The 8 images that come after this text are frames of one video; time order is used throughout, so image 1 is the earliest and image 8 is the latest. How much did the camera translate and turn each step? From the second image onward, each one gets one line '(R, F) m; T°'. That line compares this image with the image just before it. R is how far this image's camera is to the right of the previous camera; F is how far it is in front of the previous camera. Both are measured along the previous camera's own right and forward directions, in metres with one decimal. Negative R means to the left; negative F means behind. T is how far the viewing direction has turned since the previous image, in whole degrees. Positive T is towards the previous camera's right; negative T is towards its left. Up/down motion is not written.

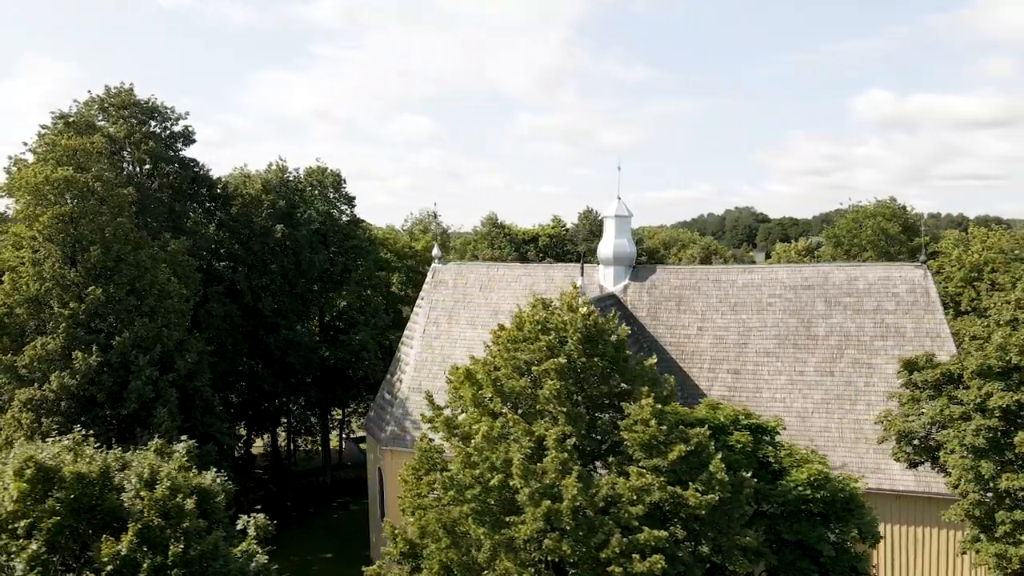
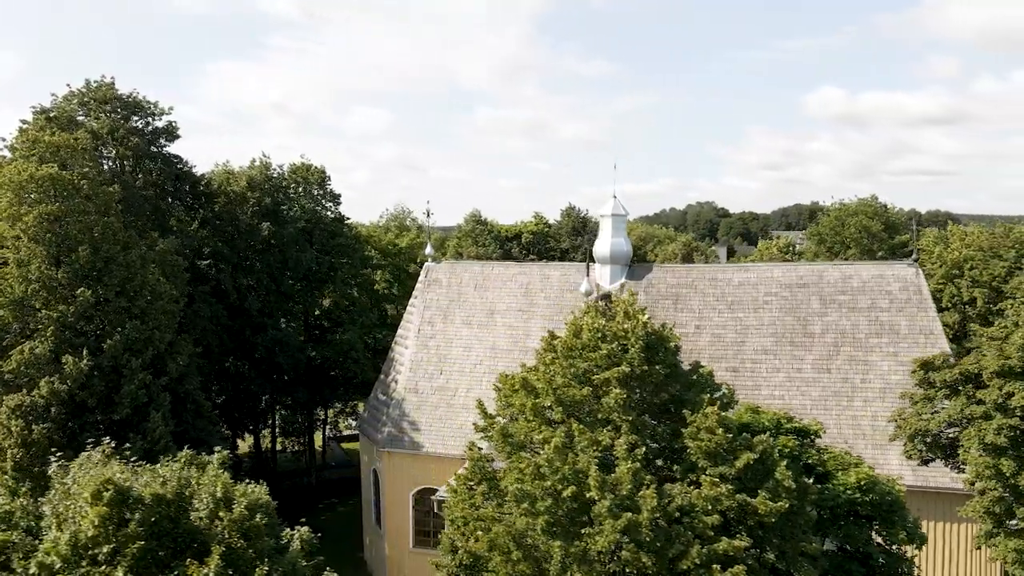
(-0.9, +0.1) m; +3°
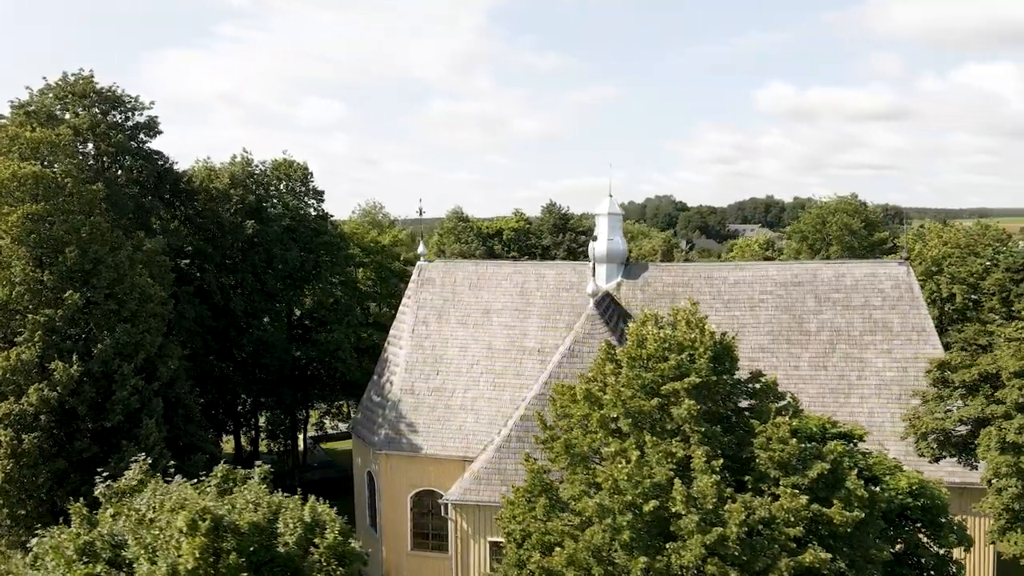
(-1.0, +0.2) m; +3°
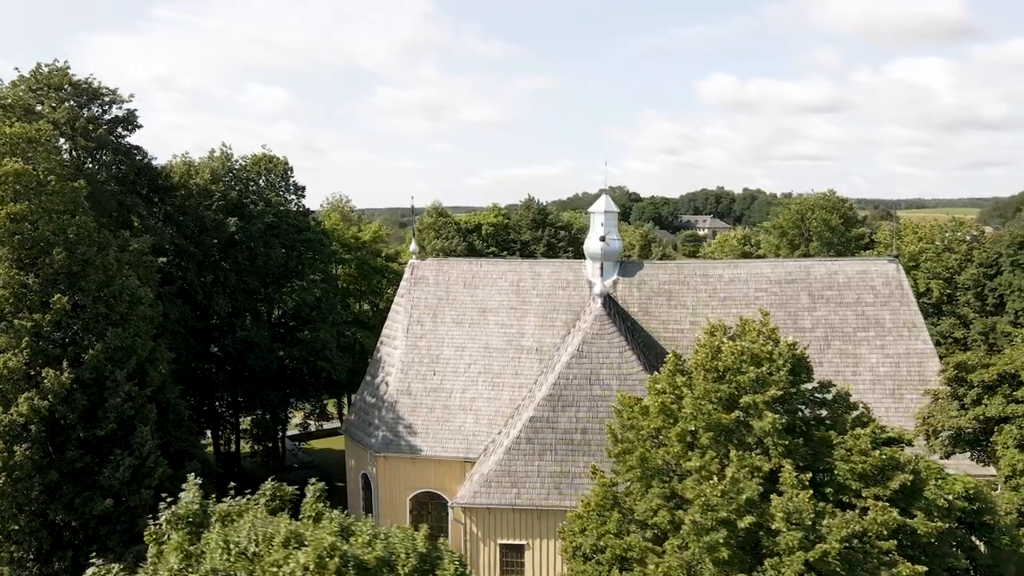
(-1.1, +0.2) m; +3°
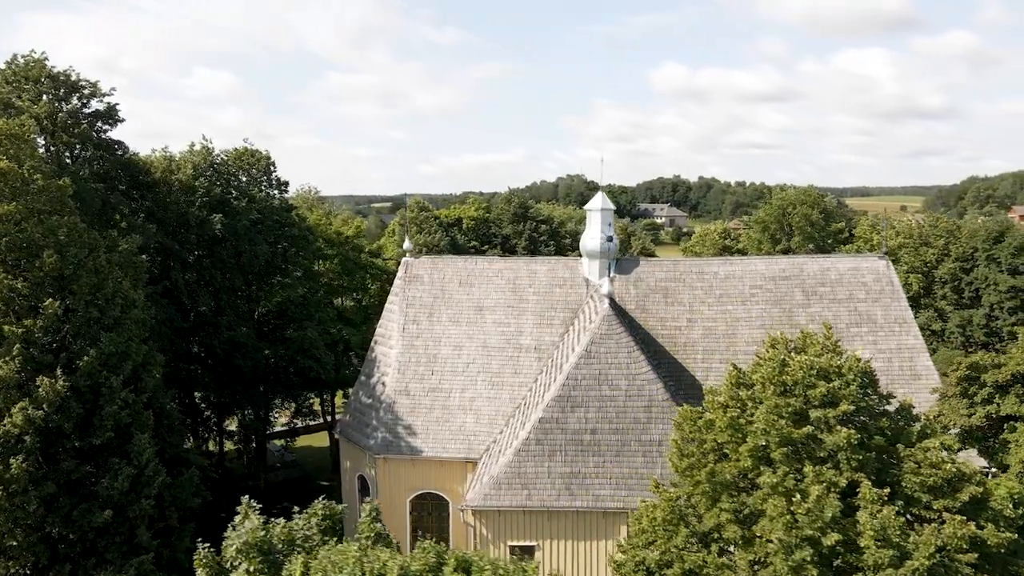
(-1.0, +0.1) m; +3°
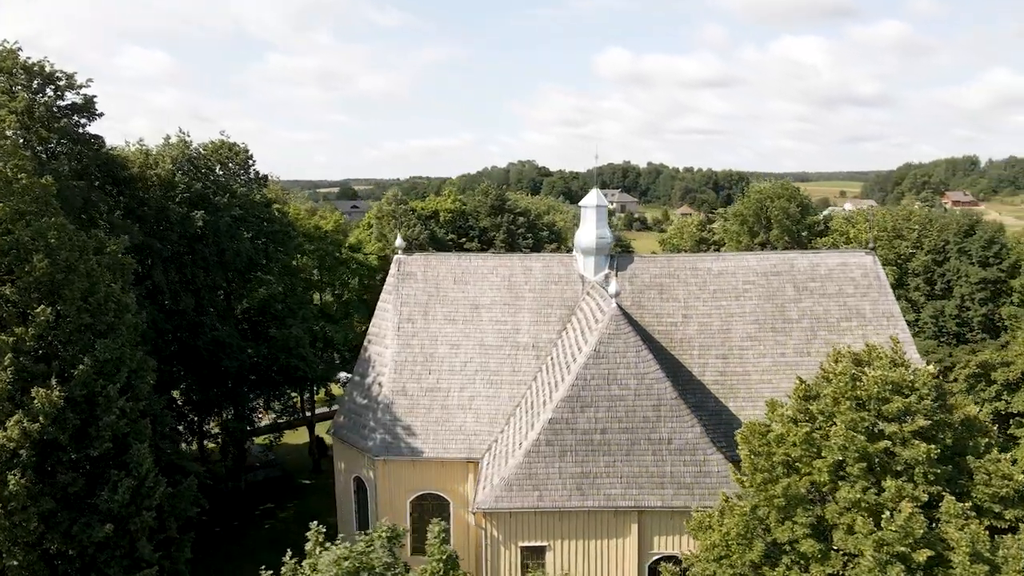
(-1.2, +0.2) m; +3°
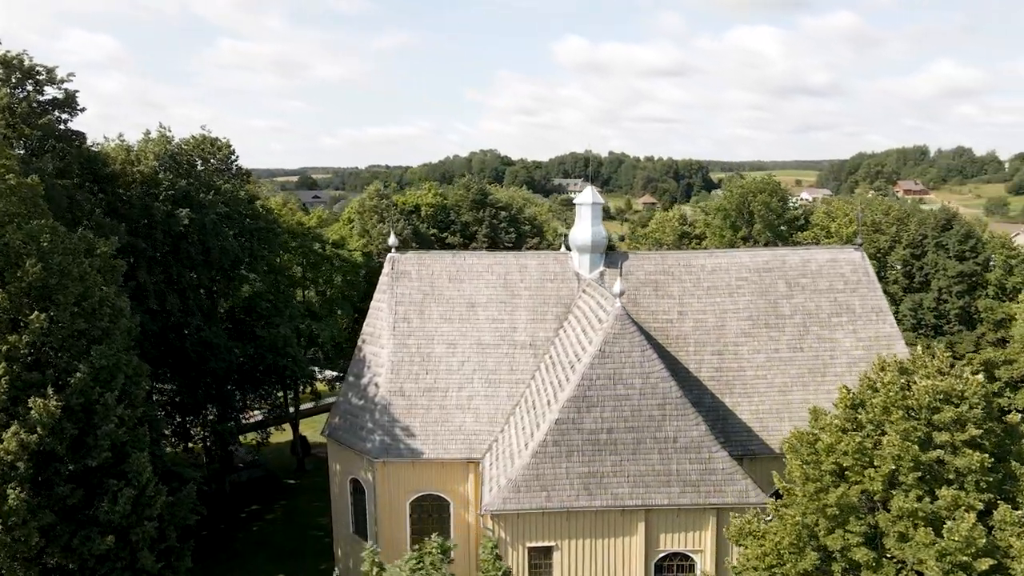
(-0.9, +0.1) m; +3°
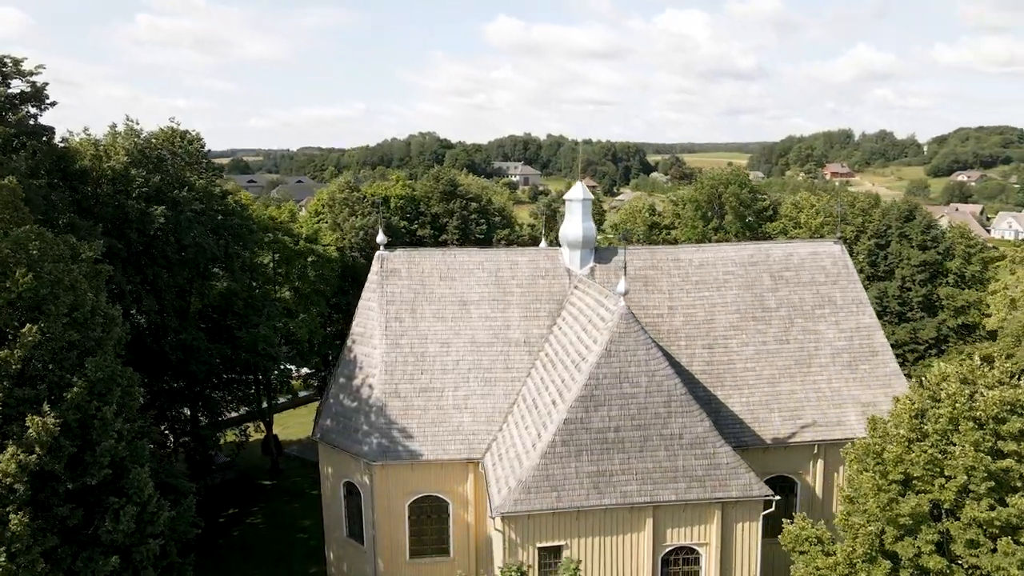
(-1.4, +0.1) m; +4°
